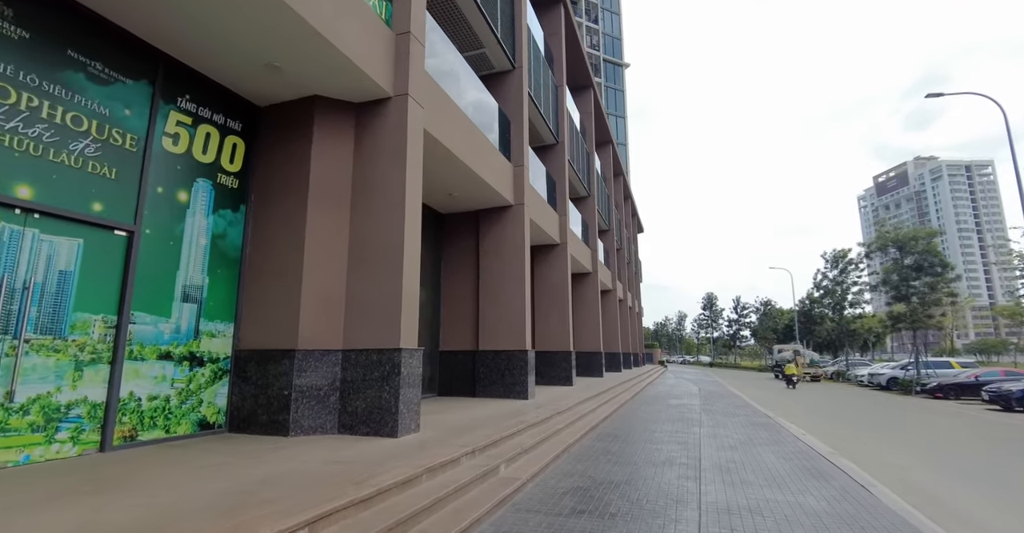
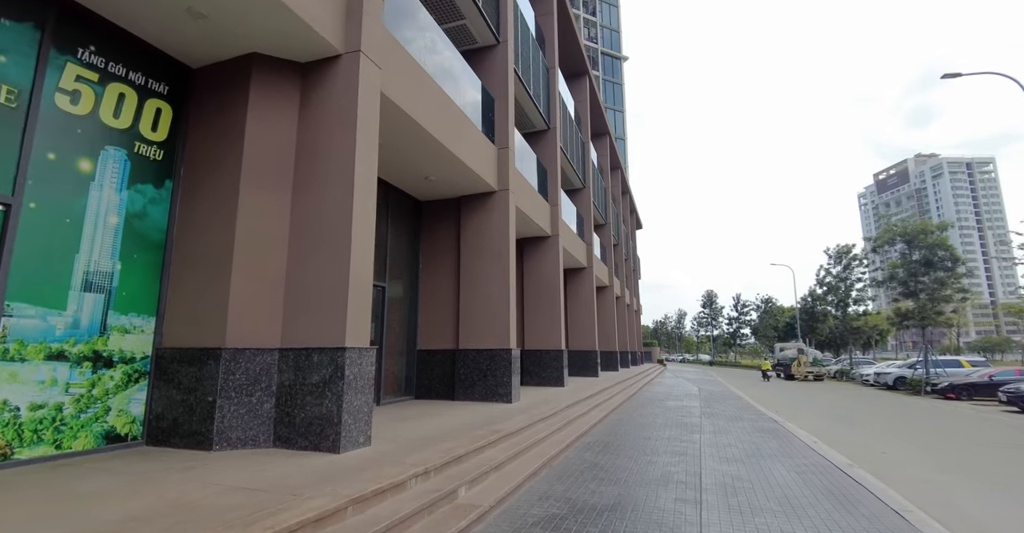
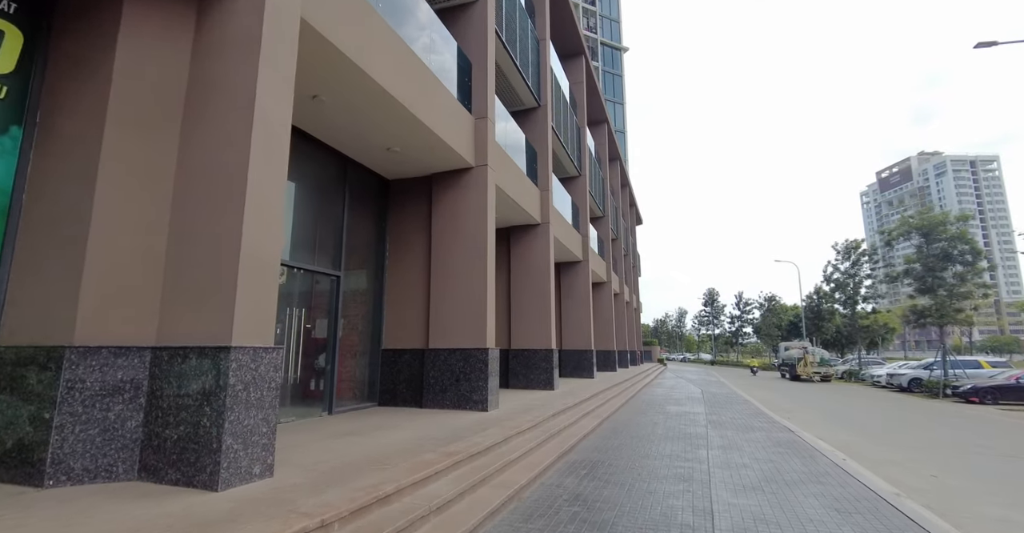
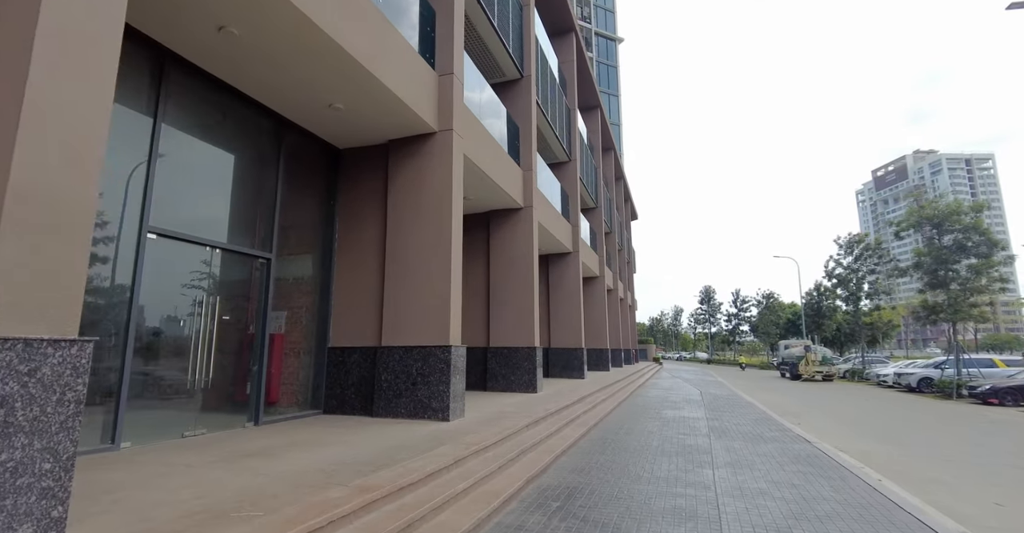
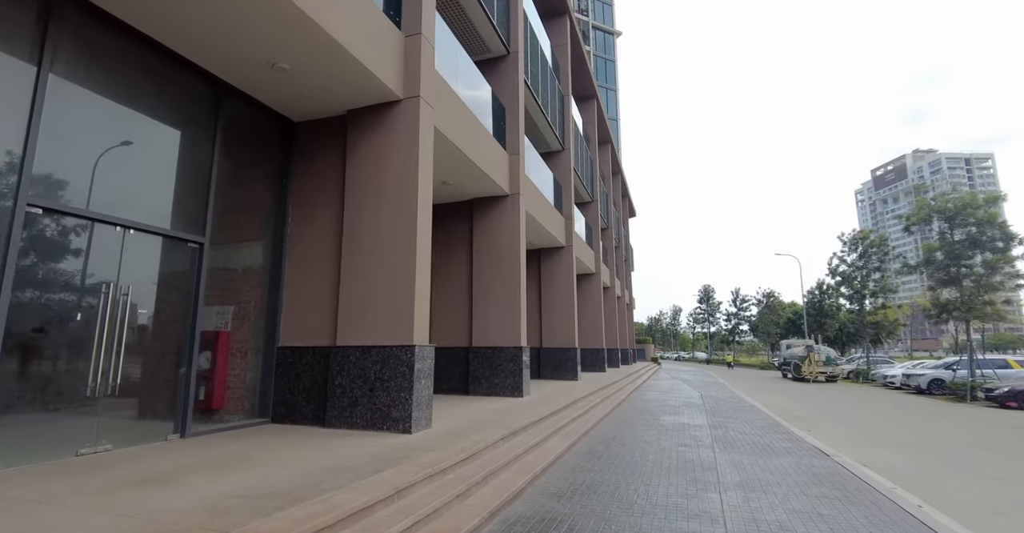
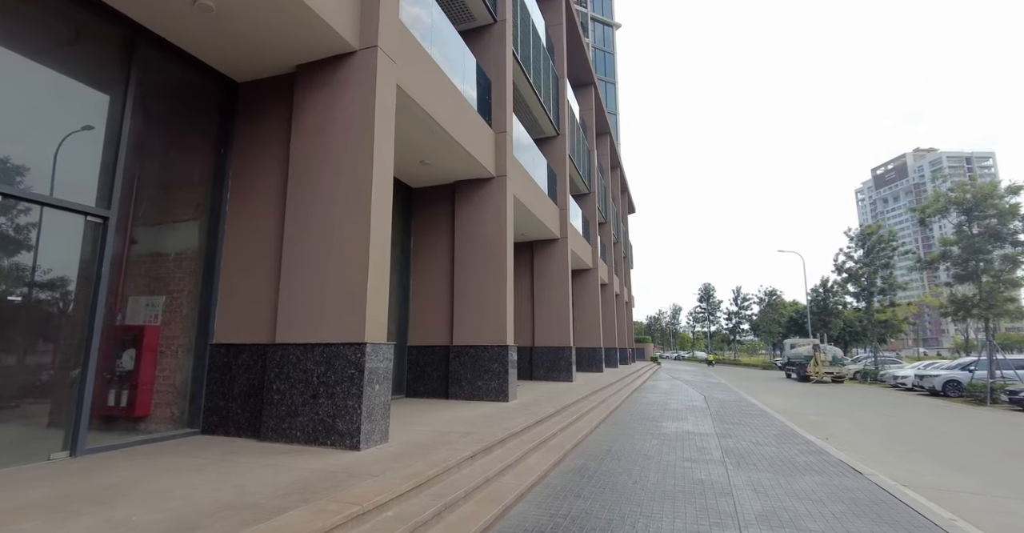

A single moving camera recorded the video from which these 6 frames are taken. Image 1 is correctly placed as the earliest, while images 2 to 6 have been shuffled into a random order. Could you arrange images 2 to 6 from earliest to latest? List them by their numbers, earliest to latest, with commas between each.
2, 3, 4, 5, 6
